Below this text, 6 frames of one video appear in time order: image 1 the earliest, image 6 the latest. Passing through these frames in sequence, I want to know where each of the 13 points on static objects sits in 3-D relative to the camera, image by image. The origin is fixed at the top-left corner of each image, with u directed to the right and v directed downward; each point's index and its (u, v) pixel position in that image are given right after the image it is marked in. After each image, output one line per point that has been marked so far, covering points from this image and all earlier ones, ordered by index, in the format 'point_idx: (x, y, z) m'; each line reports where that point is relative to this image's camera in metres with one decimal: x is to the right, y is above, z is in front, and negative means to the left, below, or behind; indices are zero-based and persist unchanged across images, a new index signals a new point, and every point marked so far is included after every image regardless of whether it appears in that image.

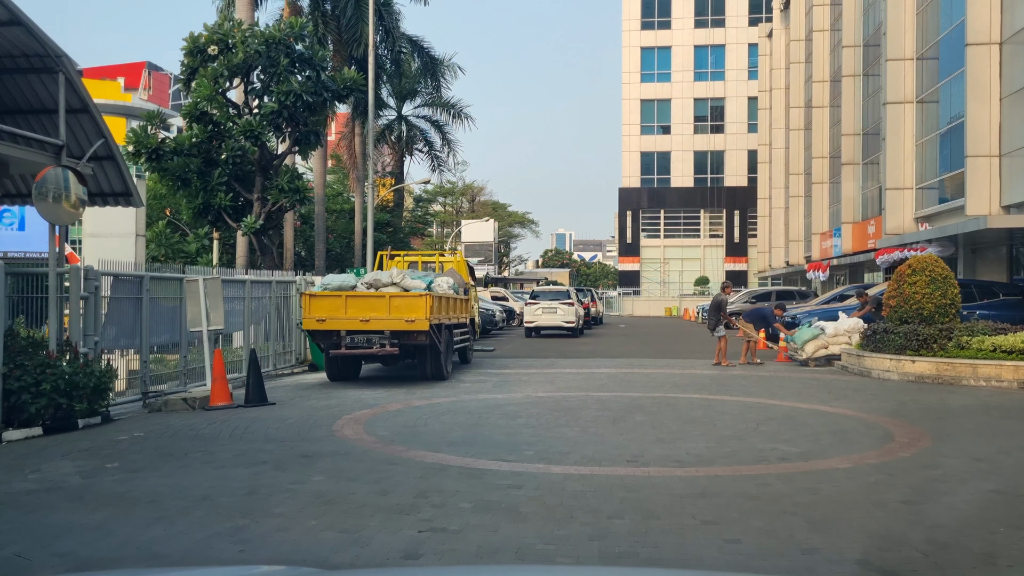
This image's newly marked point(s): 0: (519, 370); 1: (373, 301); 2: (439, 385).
0: (+0.1, -1.7, +18.1) m
1: (-2.3, -0.2, +14.4) m
2: (-1.2, -1.6, +14.9) m
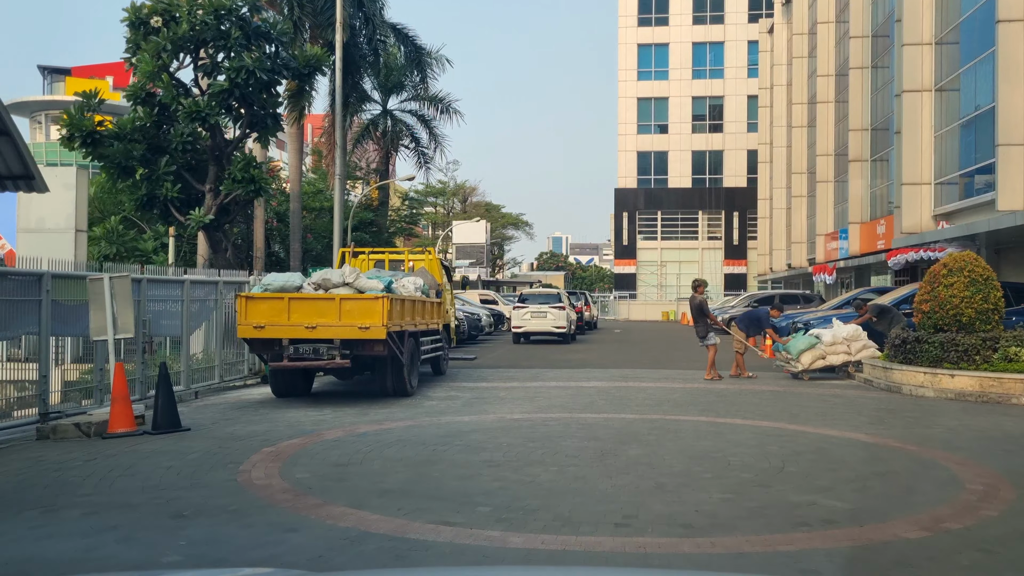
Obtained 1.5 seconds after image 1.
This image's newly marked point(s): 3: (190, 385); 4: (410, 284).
0: (-0.3, -1.7, +15.9) m
1: (-2.6, -0.2, +12.2) m
2: (-1.6, -1.7, +12.7) m
3: (-5.6, -1.7, +15.3) m
4: (-1.7, 0.0, +14.4) m
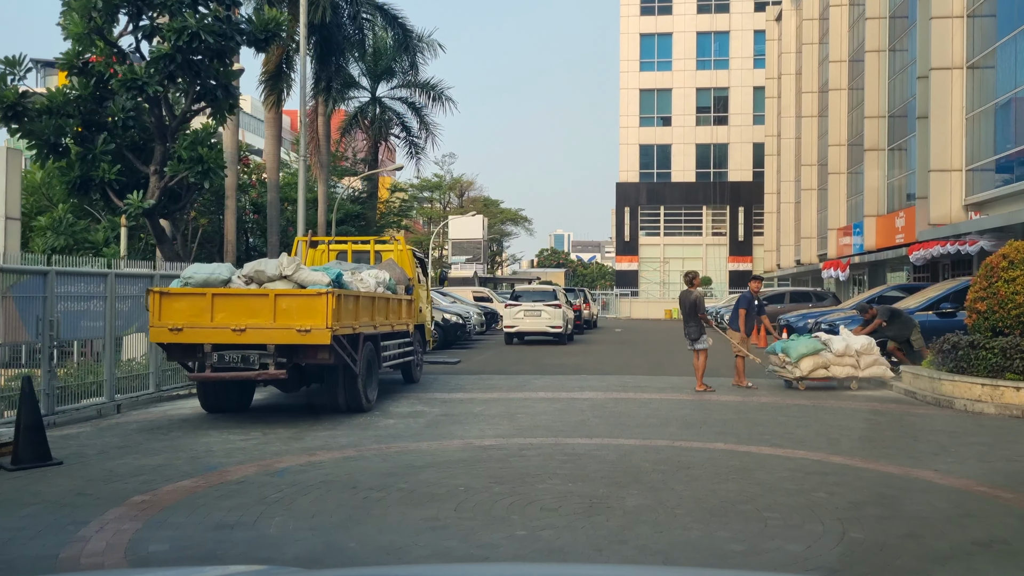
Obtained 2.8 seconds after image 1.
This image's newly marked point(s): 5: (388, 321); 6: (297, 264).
0: (-0.6, -1.6, +13.7) m
1: (-2.9, -0.2, +10.0) m
2: (-1.9, -1.6, +10.5) m
3: (-5.9, -1.6, +13.1) m
4: (-2.0, +0.1, +12.1) m
5: (-1.8, -0.5, +12.6) m
6: (-2.5, +0.3, +10.2) m
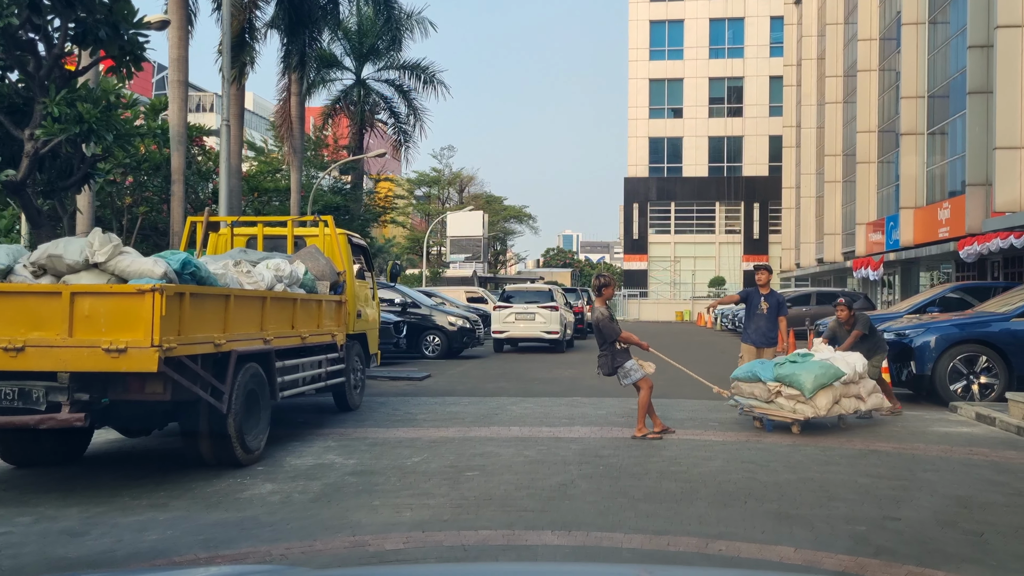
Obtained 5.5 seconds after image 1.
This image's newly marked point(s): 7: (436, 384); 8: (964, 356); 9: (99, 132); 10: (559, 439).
0: (-1.0, -1.6, +10.0) m
1: (-3.4, -0.1, +6.3) m
2: (-2.4, -1.6, +6.8) m
3: (-6.3, -1.6, +9.5) m
4: (-2.4, +0.1, +8.5) m
5: (-2.2, -0.4, +9.0) m
6: (-2.9, +0.3, +6.6) m
7: (-1.3, -1.6, +15.1) m
8: (+6.3, -0.9, +12.2) m
9: (-5.9, +2.2, +12.8) m
10: (+0.5, -1.6, +9.4) m
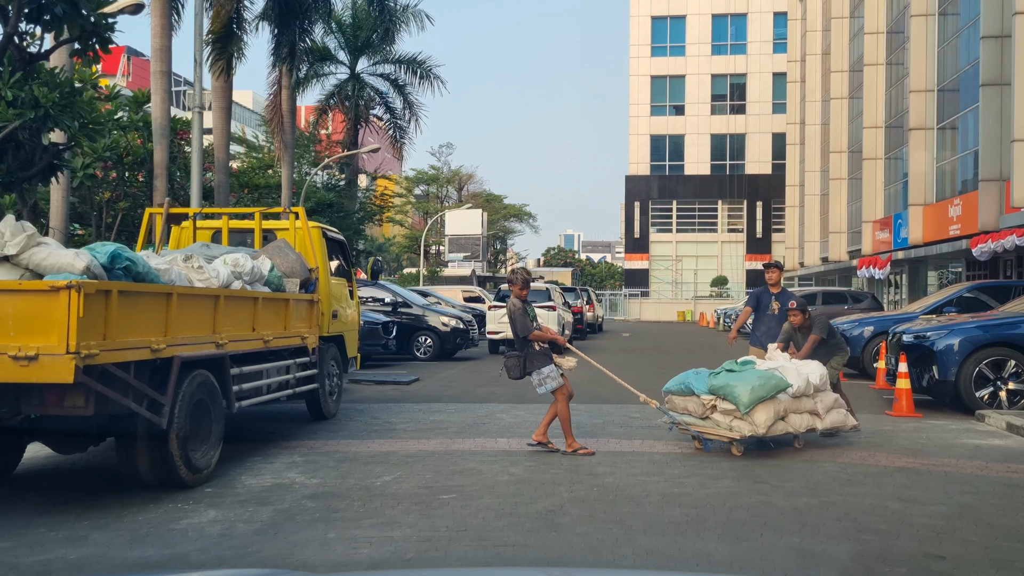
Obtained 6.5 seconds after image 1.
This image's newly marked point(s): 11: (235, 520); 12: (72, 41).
0: (-1.1, -1.6, +9.1) m
1: (-3.5, -0.1, +5.4) m
2: (-2.5, -1.5, +5.9) m
3: (-6.5, -1.5, +8.6) m
4: (-2.5, +0.2, +7.6) m
5: (-2.4, -0.4, +8.1) m
6: (-3.1, +0.3, +5.7) m
7: (-1.4, -1.6, +14.2) m
8: (+6.1, -0.9, +11.3) m
9: (-6.0, +2.2, +11.9) m
10: (+0.4, -1.6, +8.5) m
11: (-1.8, -1.5, +5.9) m
12: (-5.8, +3.3, +11.7) m
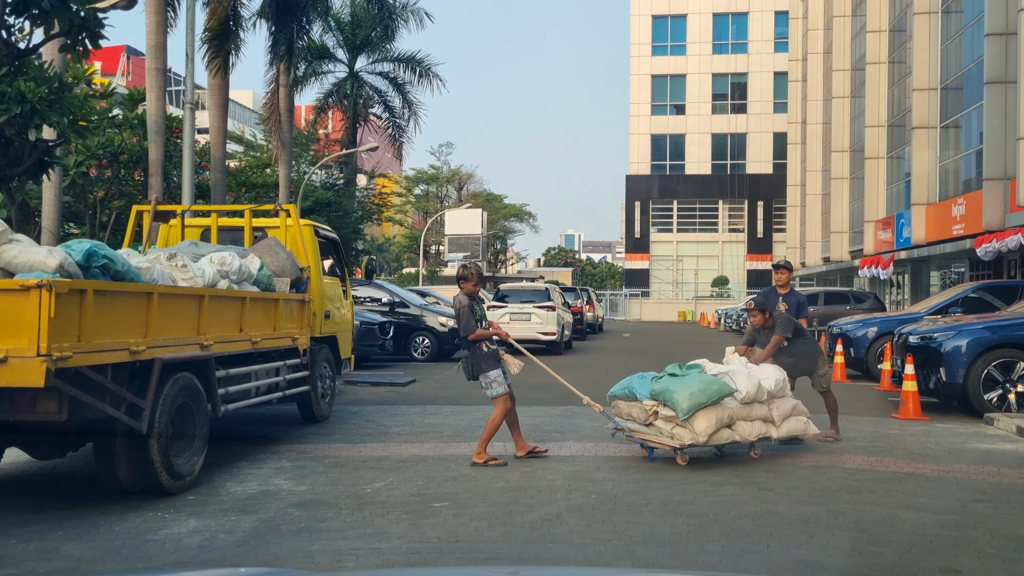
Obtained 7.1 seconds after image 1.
0: (-1.2, -1.6, +8.9) m
1: (-3.6, -0.1, +5.2) m
2: (-2.5, -1.5, +5.7) m
3: (-6.5, -1.5, +8.3) m
4: (-2.6, +0.2, +7.3) m
5: (-2.4, -0.4, +7.8) m
6: (-3.1, +0.3, +5.4) m
7: (-1.4, -1.6, +13.9) m
8: (+6.1, -0.9, +11.1) m
9: (-6.1, +2.2, +11.6) m
10: (+0.3, -1.6, +8.3) m
11: (-1.9, -1.5, +5.7) m
12: (-5.8, +3.3, +11.5) m
